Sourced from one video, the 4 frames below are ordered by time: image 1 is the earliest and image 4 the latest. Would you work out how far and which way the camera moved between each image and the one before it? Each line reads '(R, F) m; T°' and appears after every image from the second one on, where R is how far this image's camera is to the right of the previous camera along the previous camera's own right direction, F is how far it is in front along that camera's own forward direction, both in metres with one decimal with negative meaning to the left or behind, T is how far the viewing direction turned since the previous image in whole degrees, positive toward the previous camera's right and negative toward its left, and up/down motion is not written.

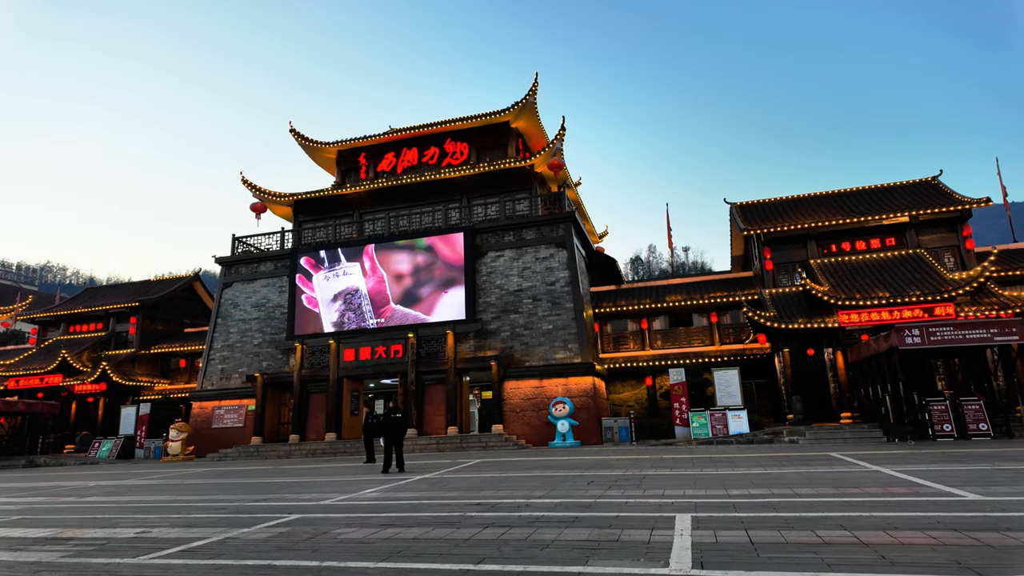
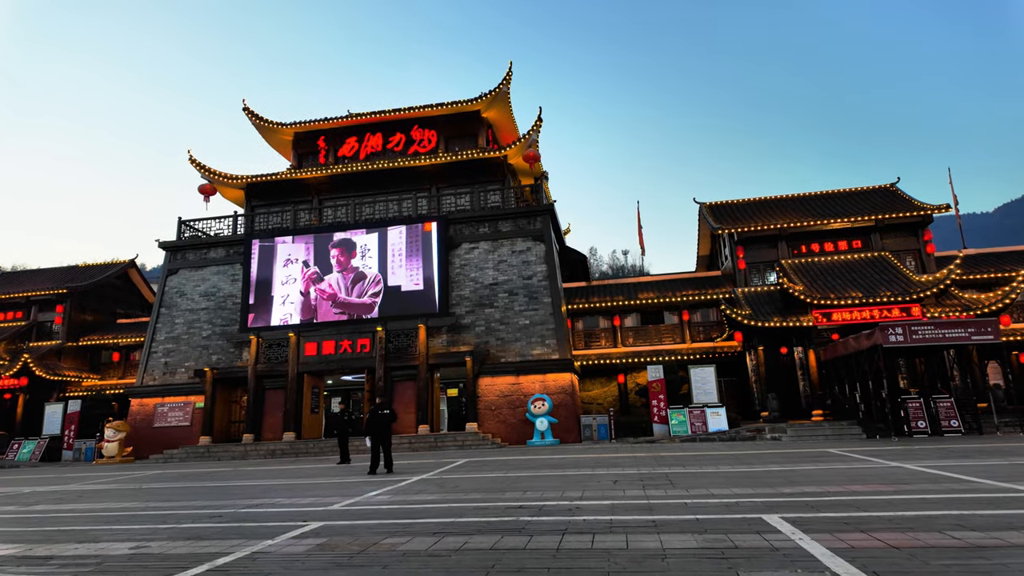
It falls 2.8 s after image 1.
(-1.2, +0.7) m; +6°
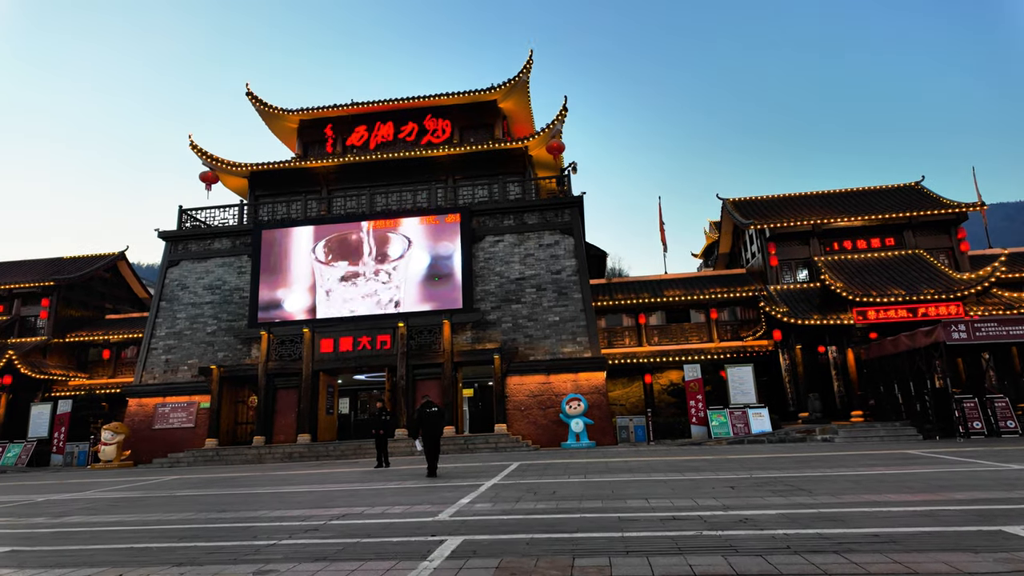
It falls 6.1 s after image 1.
(-1.6, +0.9) m; +2°
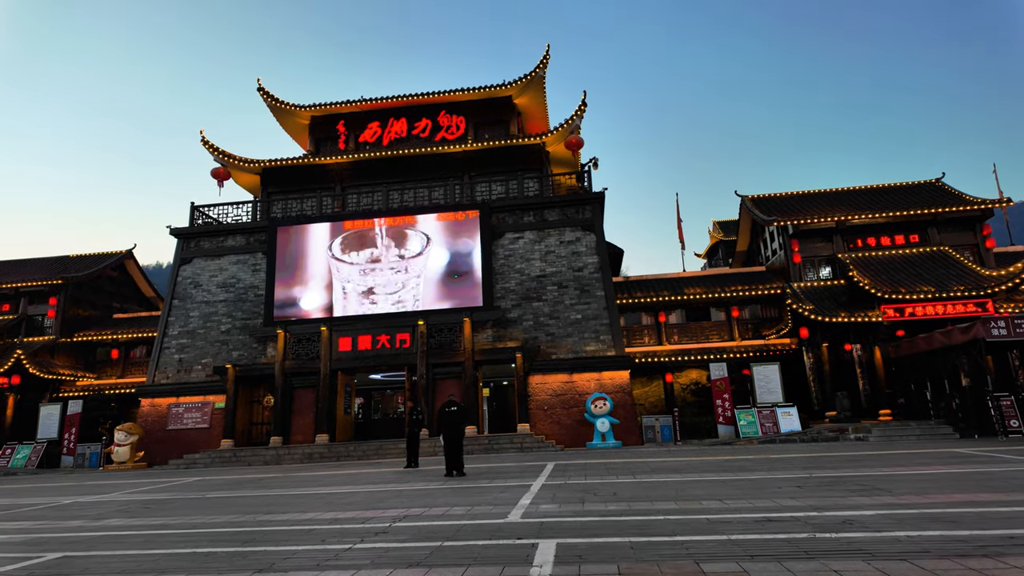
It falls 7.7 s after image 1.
(-0.8, +0.3) m; 0°
